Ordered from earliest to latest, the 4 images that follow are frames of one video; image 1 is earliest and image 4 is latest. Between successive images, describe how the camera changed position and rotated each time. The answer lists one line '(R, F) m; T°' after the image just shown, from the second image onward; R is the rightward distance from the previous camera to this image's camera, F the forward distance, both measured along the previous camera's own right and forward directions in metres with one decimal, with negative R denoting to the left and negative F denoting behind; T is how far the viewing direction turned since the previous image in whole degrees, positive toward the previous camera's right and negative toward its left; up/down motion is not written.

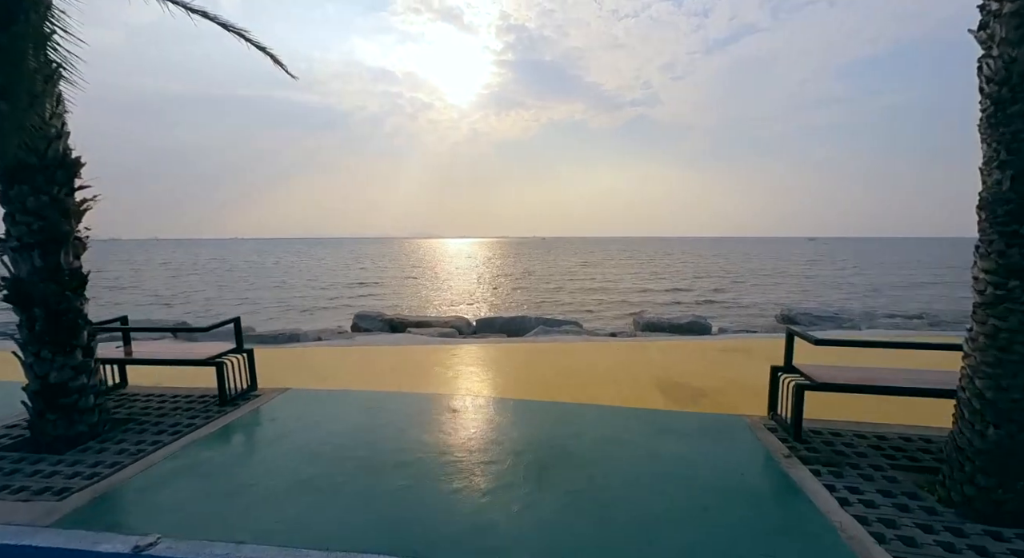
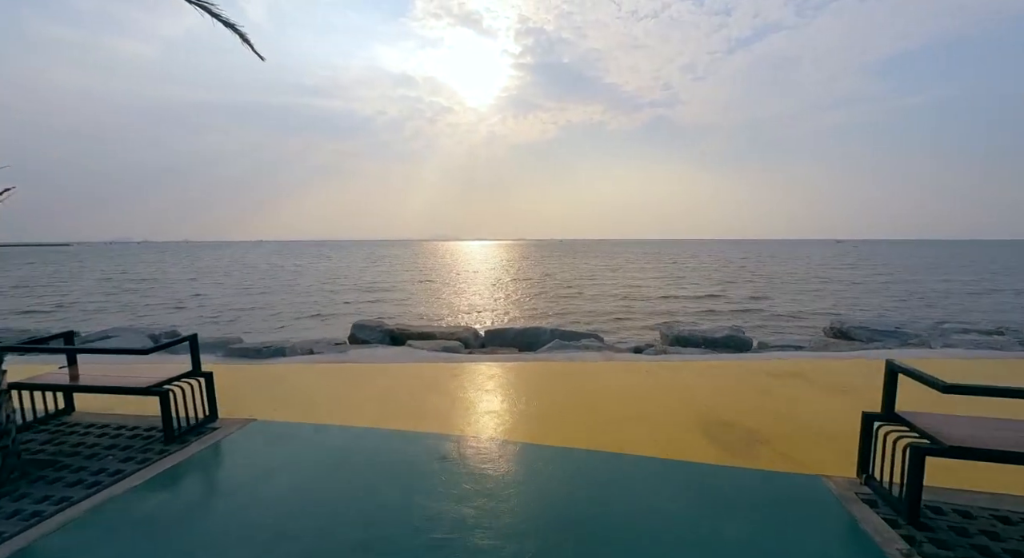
(+0.1, +1.2) m; -2°
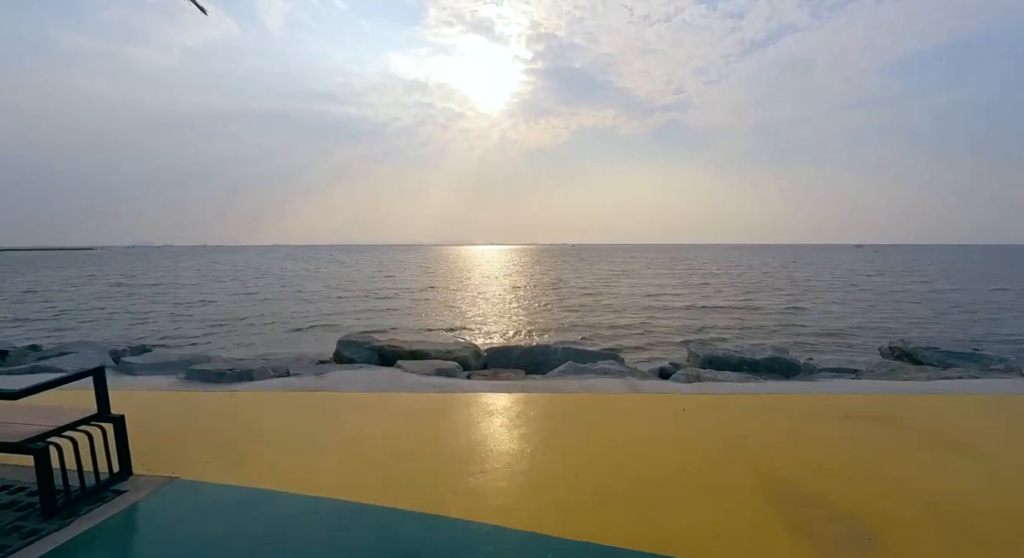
(+0.1, +1.4) m; -1°
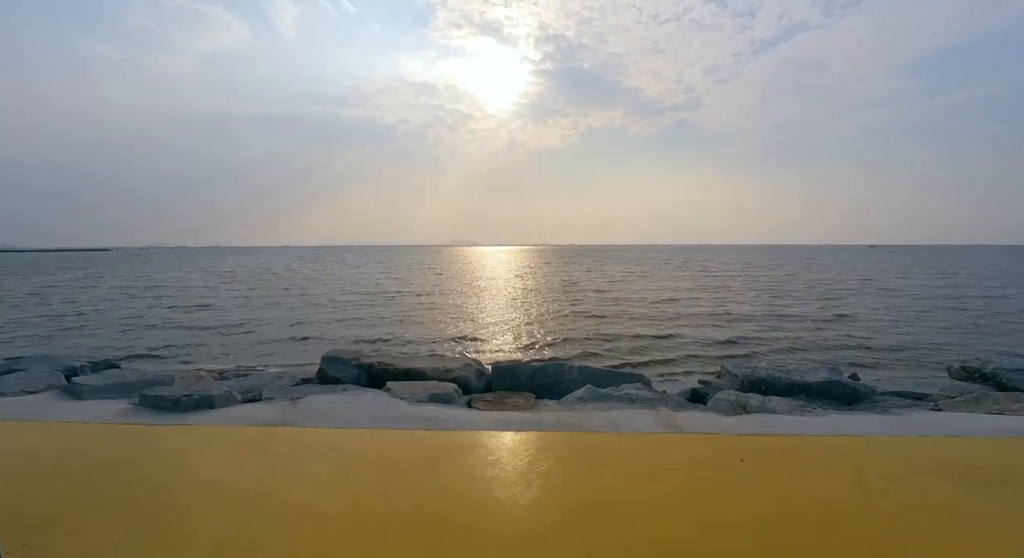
(0.0, +1.3) m; -1°
